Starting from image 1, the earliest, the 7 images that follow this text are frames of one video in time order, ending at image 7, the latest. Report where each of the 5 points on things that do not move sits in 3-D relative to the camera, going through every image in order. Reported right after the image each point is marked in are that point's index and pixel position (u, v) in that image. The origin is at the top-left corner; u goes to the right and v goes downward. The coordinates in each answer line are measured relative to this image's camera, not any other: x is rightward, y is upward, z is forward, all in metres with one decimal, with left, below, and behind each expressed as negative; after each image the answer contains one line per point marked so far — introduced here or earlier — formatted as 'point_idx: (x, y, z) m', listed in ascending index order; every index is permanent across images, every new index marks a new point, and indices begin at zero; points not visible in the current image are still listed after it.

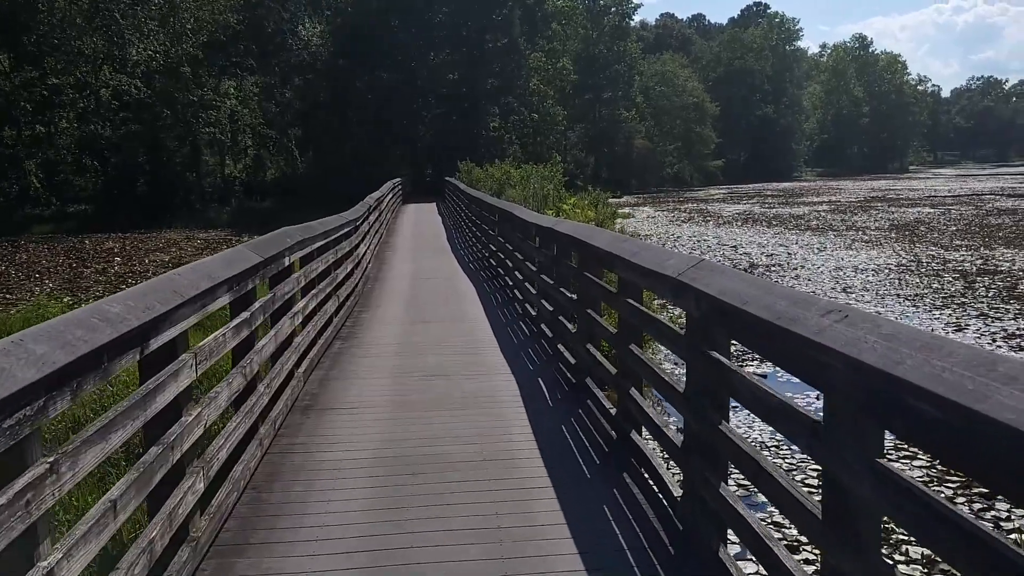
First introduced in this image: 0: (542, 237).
0: (+0.2, +0.4, +6.3) m
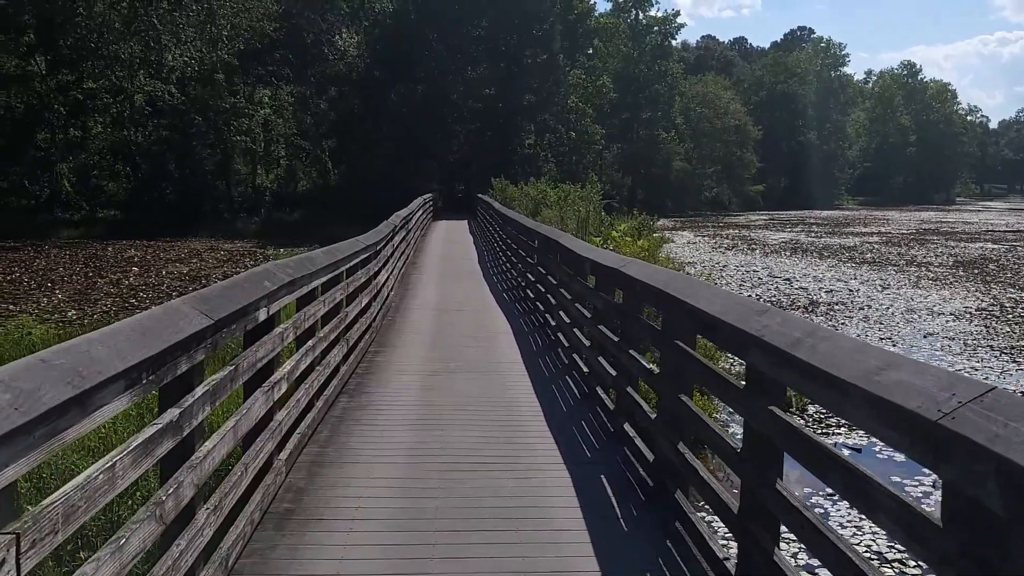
0: (+0.5, +0.1, +5.1) m
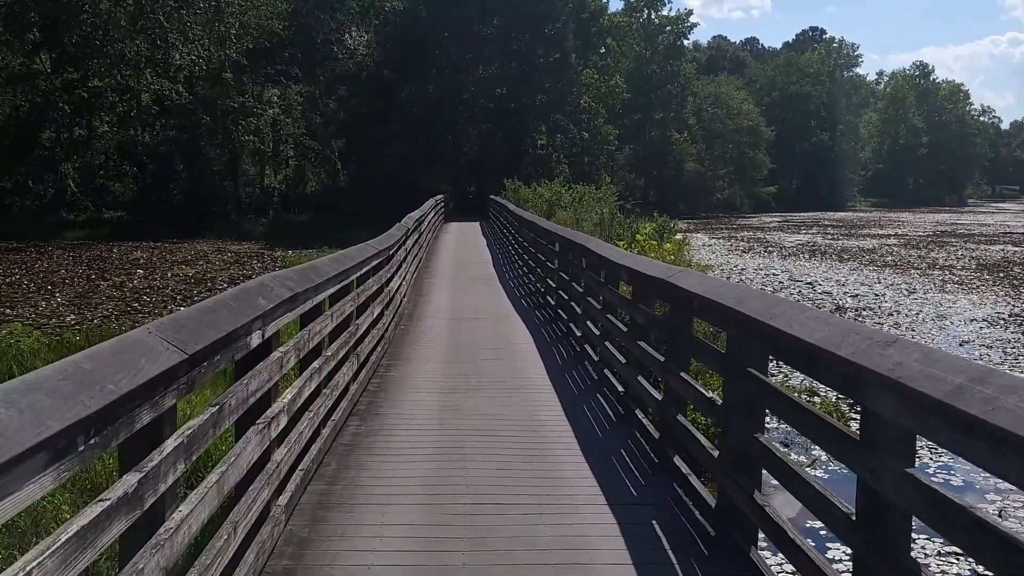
0: (+0.7, 0.0, +4.6) m
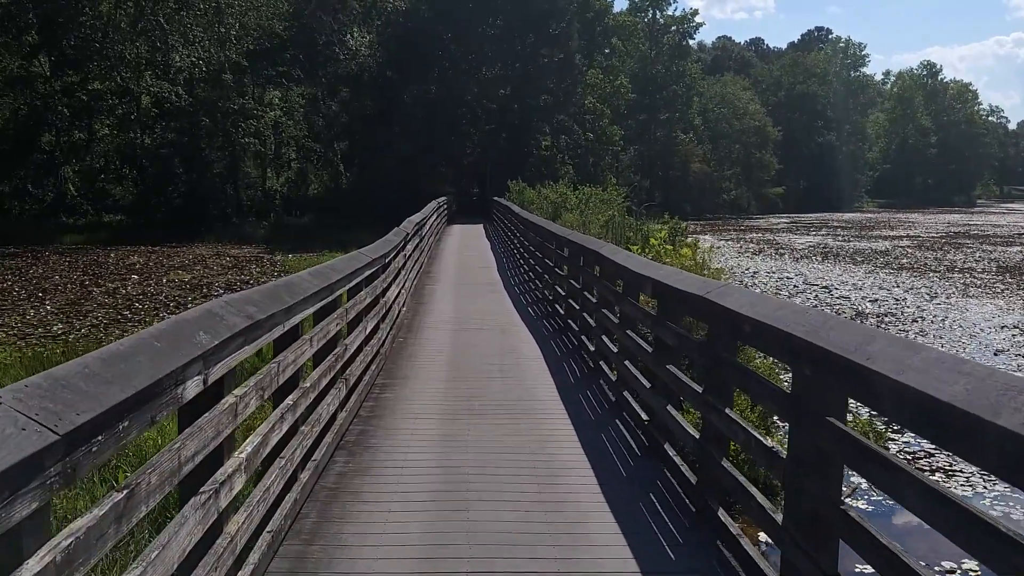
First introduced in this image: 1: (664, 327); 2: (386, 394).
0: (+0.7, -0.1, +4.0) m
1: (+0.7, -0.2, +3.9) m
2: (-0.8, -0.7, +5.3) m
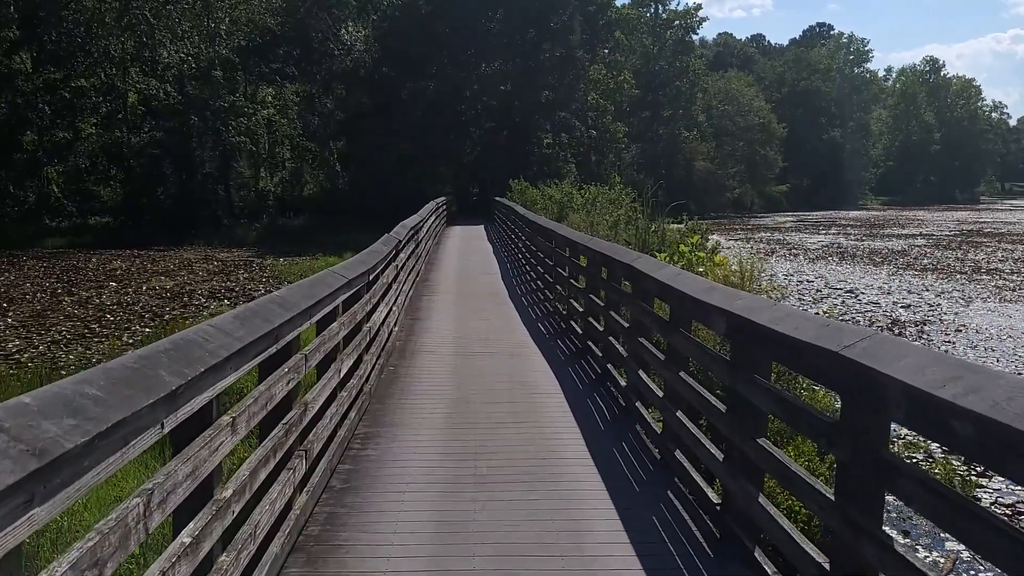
0: (+0.8, -0.2, +2.9) m
1: (+0.8, -0.3, +2.8) m
2: (-0.7, -0.8, +4.1) m
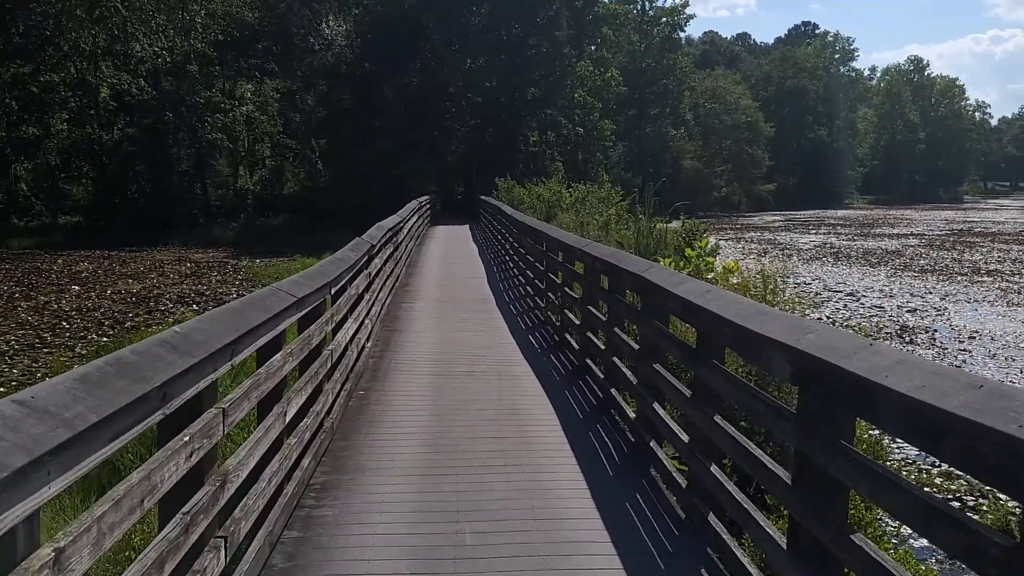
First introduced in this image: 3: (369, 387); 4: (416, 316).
0: (+0.8, -0.3, +2.1) m
1: (+0.8, -0.4, +2.1) m
2: (-0.8, -0.9, +3.3) m
3: (-0.9, -0.6, +5.4) m
4: (-1.0, -0.2, +8.5) m
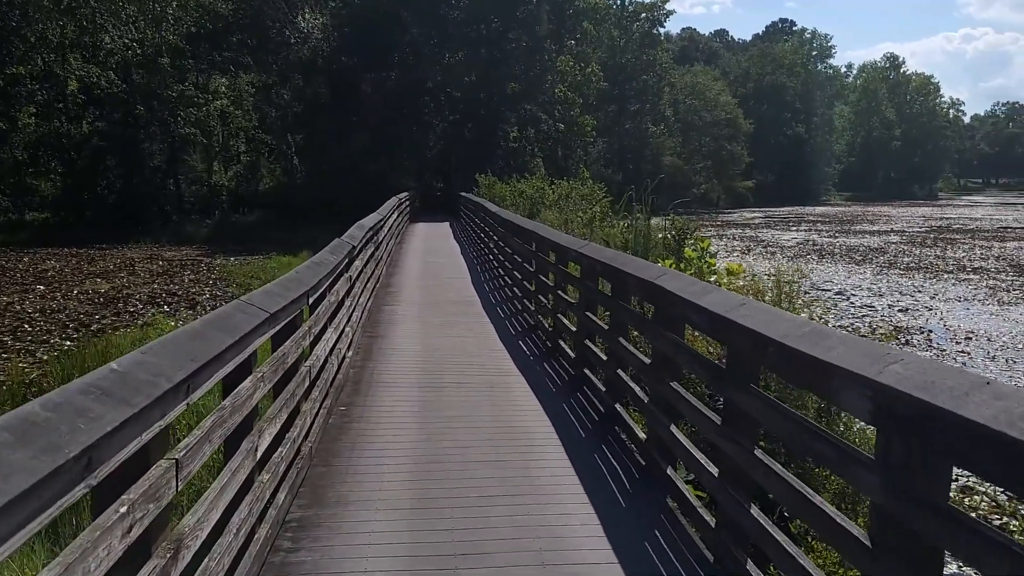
0: (+0.8, -0.3, +1.7) m
1: (+0.8, -0.4, +1.7) m
2: (-0.7, -0.9, +2.9) m
3: (-1.0, -0.7, +5.0) m
4: (-1.1, -0.3, +8.0) m
